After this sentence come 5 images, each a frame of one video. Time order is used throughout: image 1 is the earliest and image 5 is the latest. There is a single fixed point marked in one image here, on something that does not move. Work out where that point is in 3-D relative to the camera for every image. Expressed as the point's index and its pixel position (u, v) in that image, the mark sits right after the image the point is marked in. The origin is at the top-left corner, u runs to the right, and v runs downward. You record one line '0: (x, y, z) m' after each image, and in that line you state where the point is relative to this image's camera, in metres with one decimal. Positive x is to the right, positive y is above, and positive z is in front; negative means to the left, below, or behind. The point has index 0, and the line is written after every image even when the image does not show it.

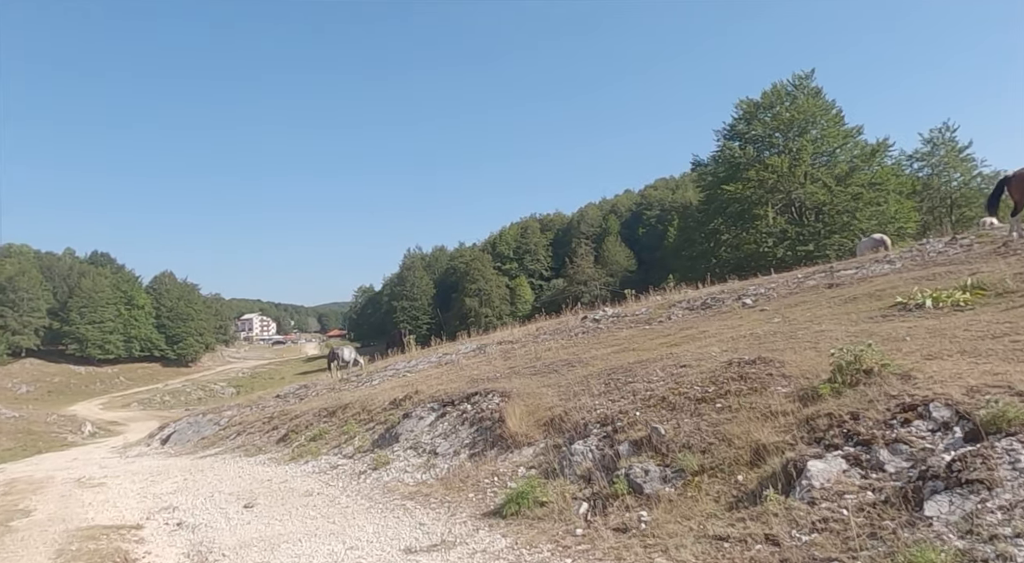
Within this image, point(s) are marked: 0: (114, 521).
0: (-5.9, -3.5, +9.7) m
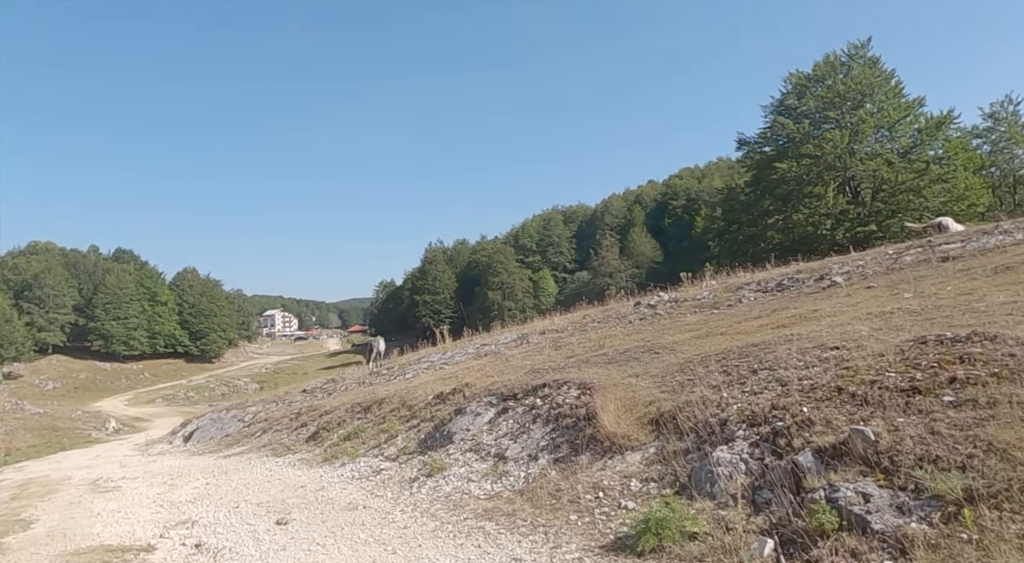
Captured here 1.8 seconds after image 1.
0: (-4.8, -3.2, +8.1) m
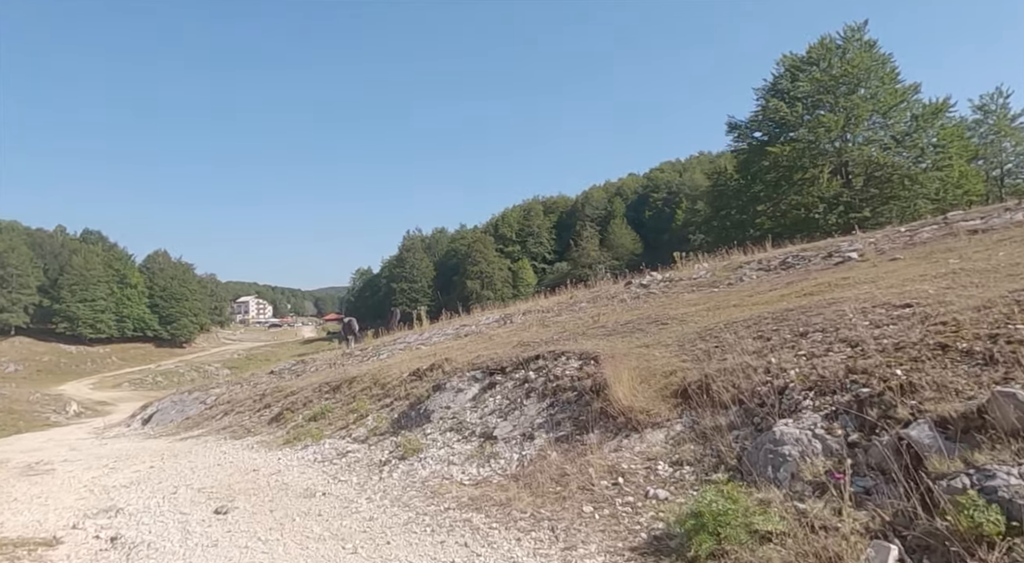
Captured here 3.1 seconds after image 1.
0: (-4.9, -2.5, +6.7) m
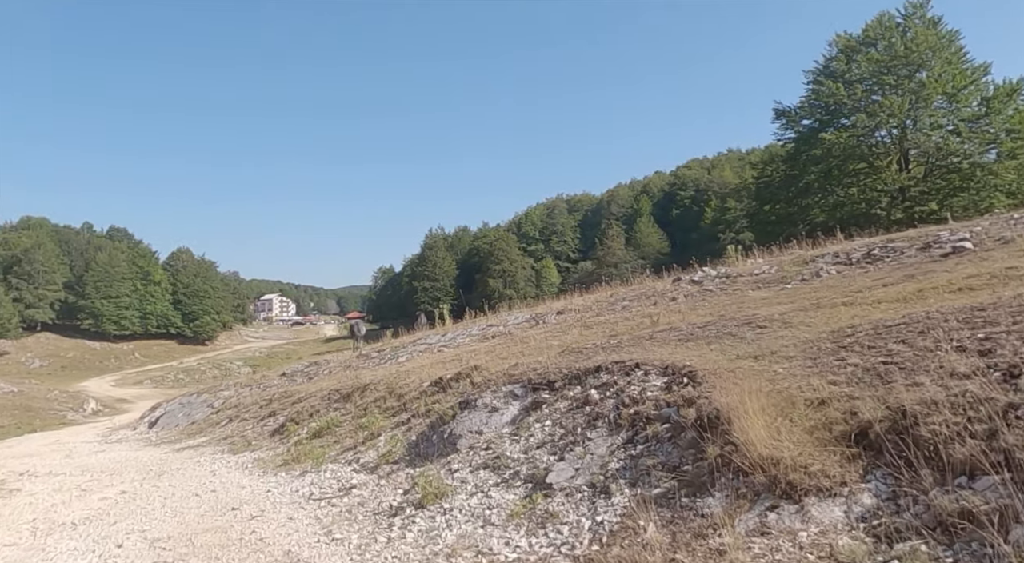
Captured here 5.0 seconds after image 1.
0: (-4.5, -2.4, +4.8) m
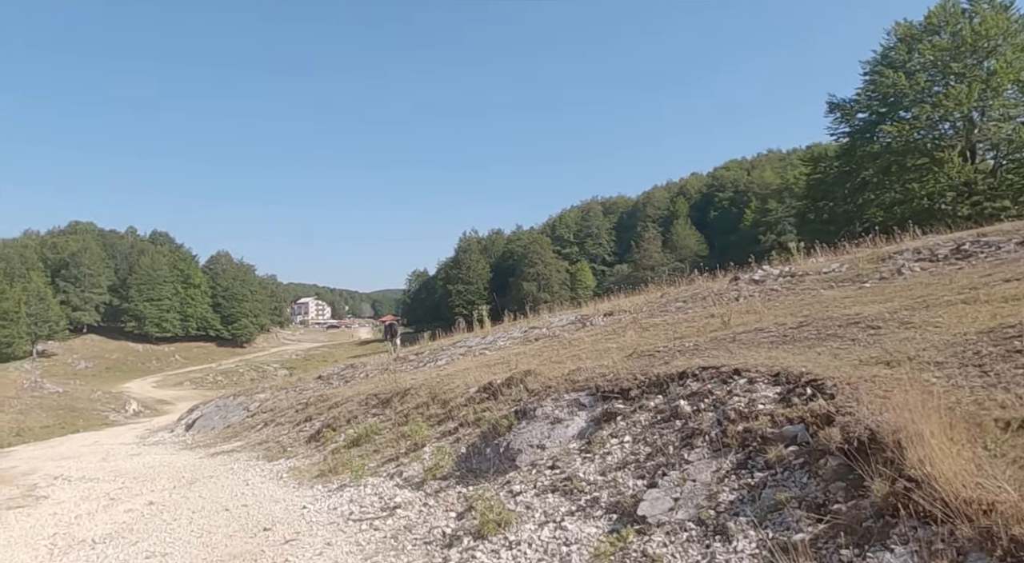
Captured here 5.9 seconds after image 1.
0: (-3.9, -2.3, +4.1) m
